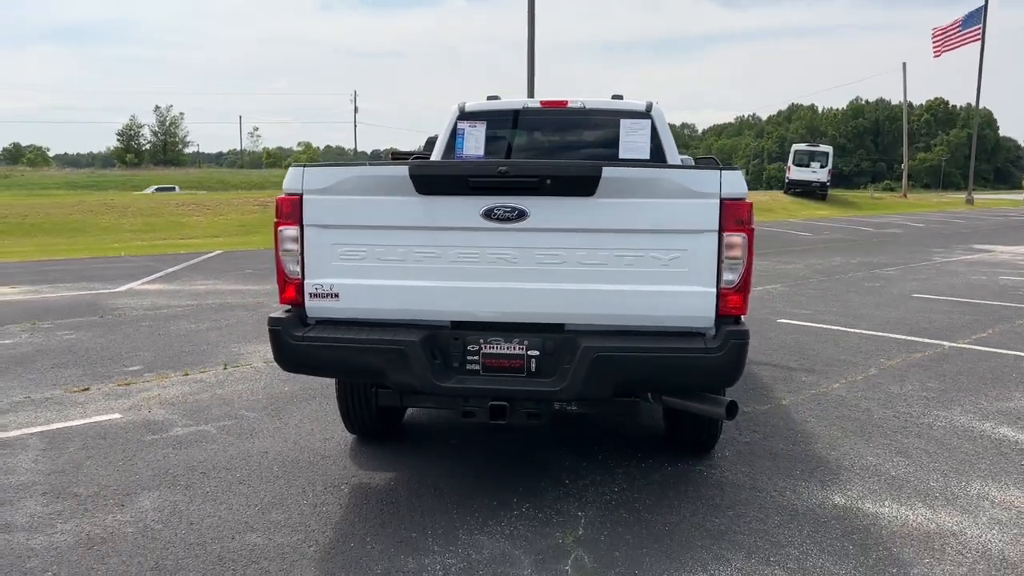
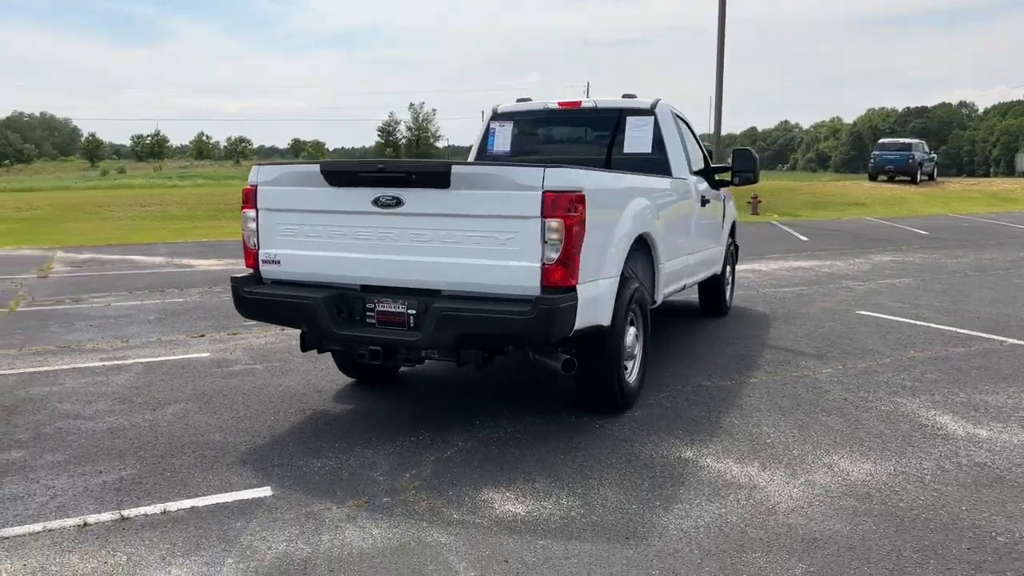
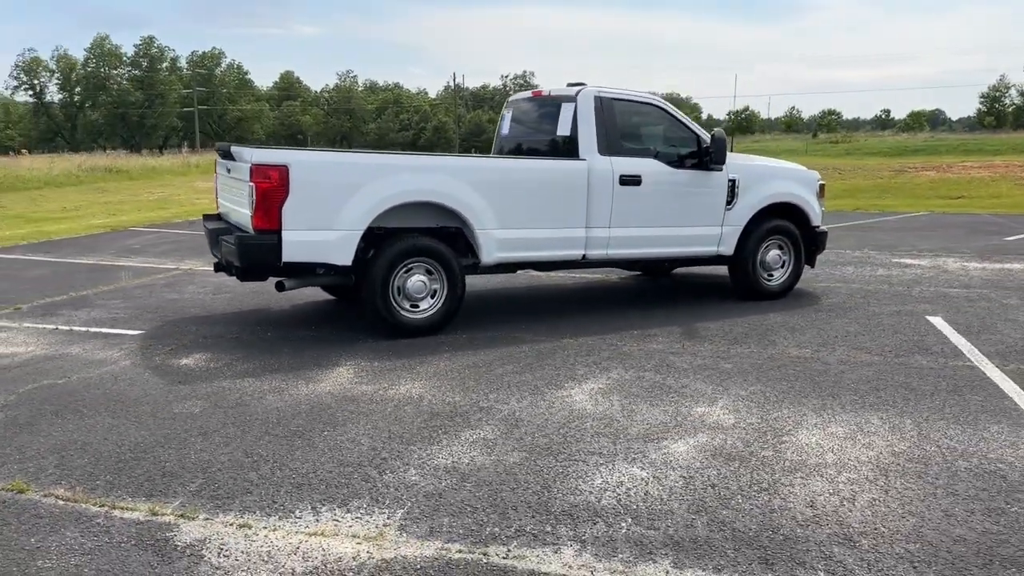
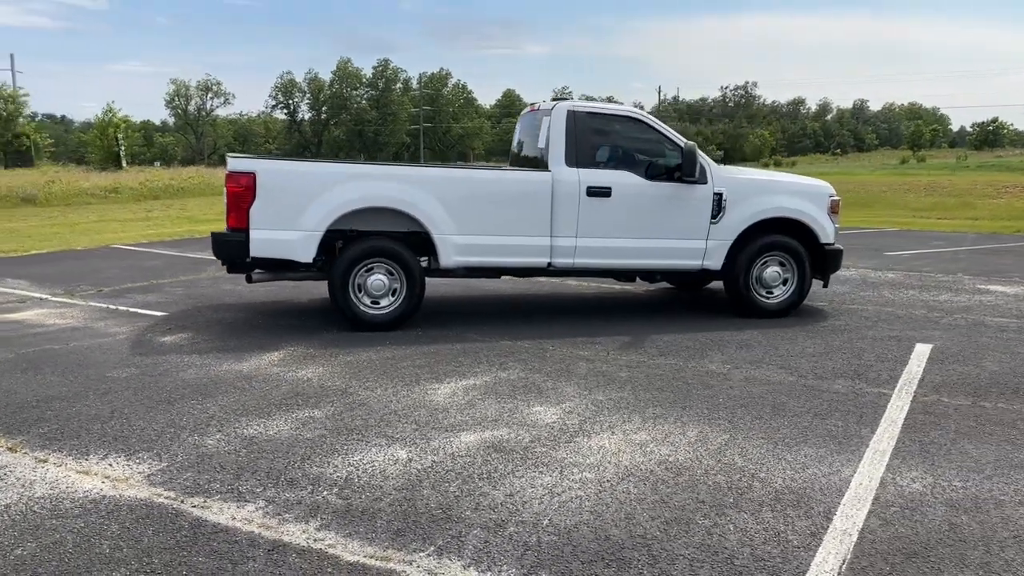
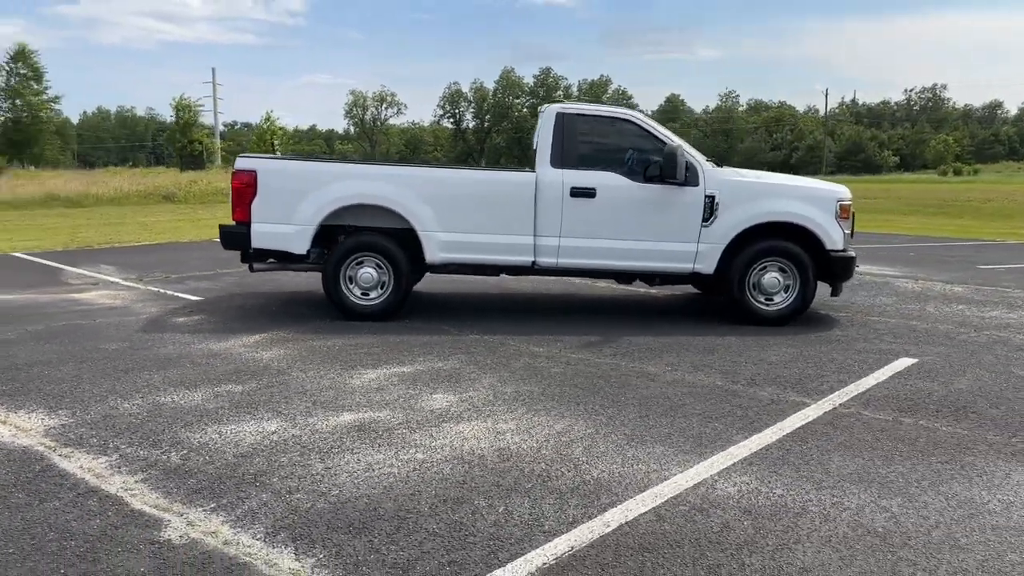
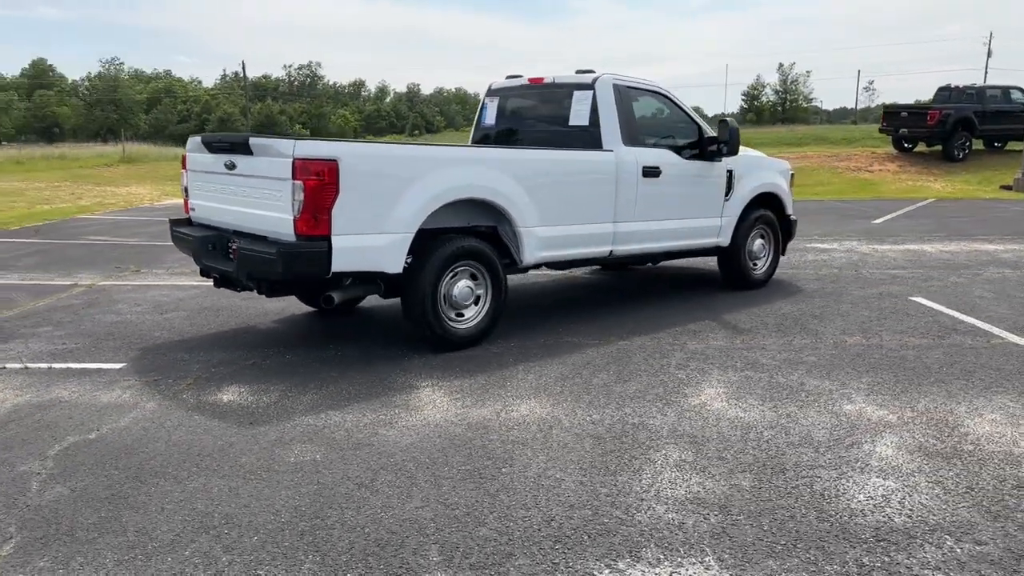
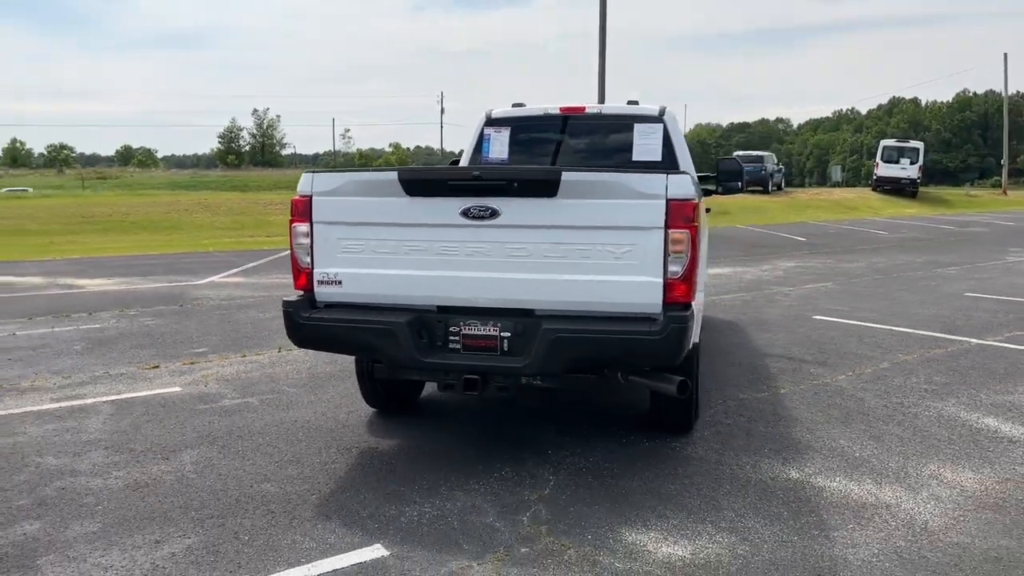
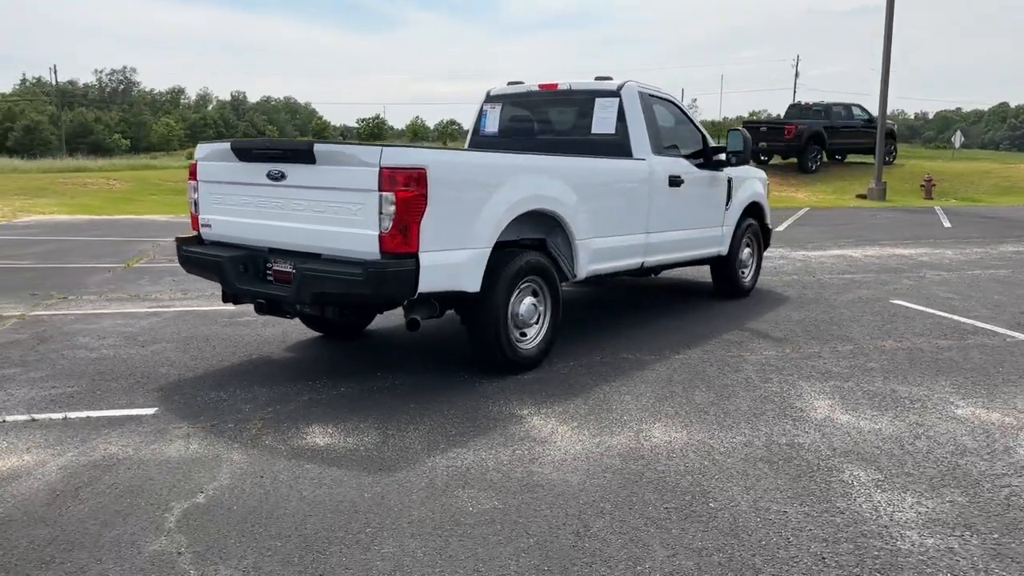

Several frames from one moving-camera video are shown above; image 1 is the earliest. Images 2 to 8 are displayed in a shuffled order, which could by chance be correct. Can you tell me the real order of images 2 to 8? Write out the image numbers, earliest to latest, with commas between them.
7, 2, 8, 6, 3, 4, 5
